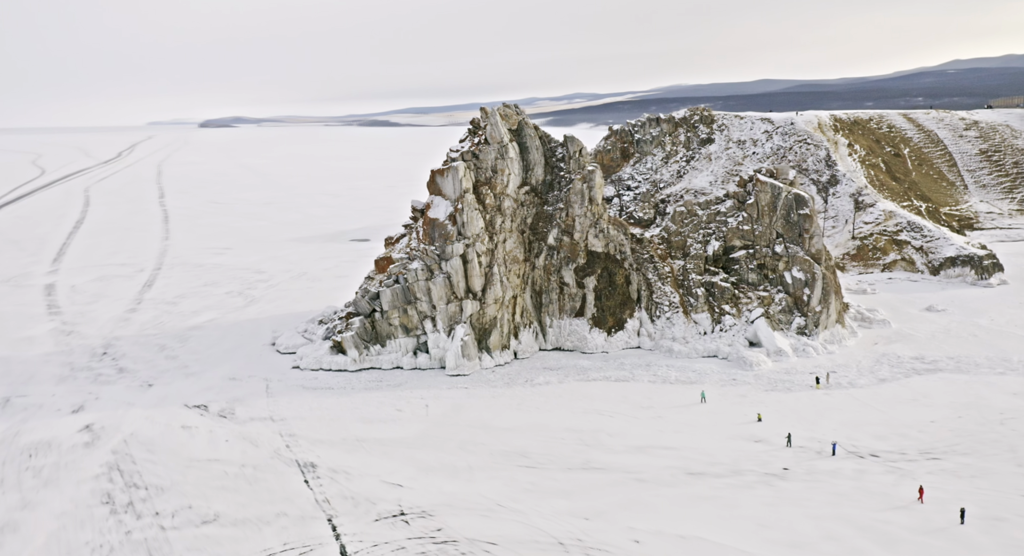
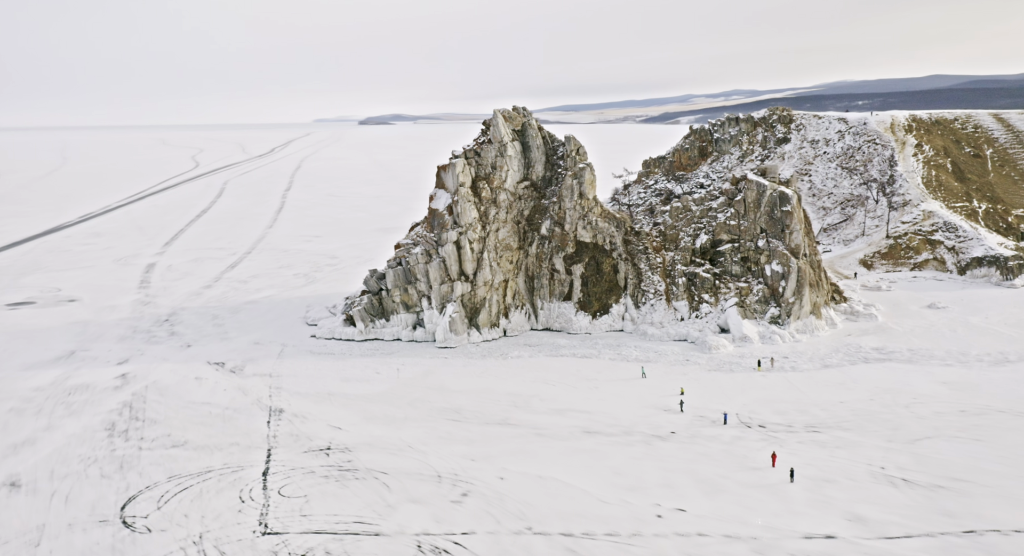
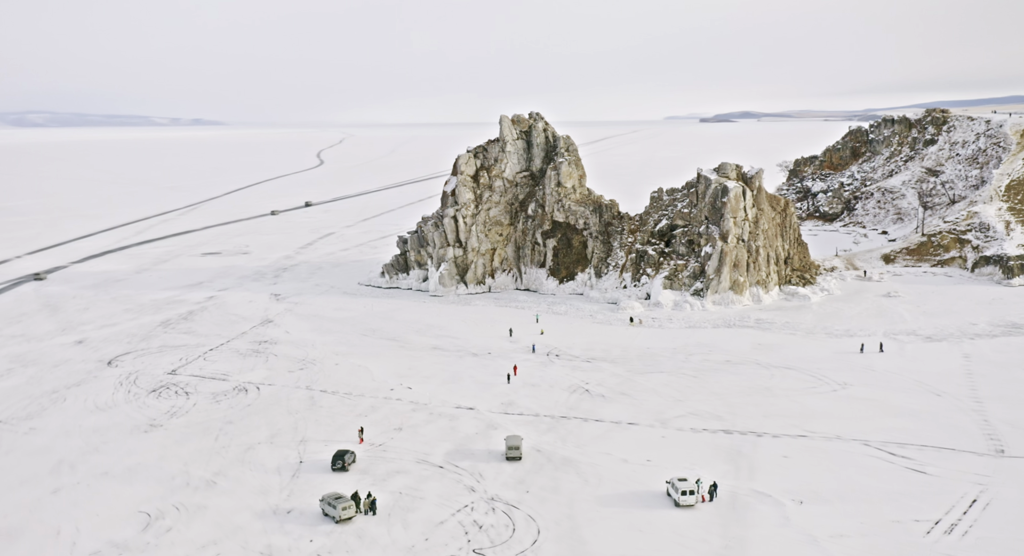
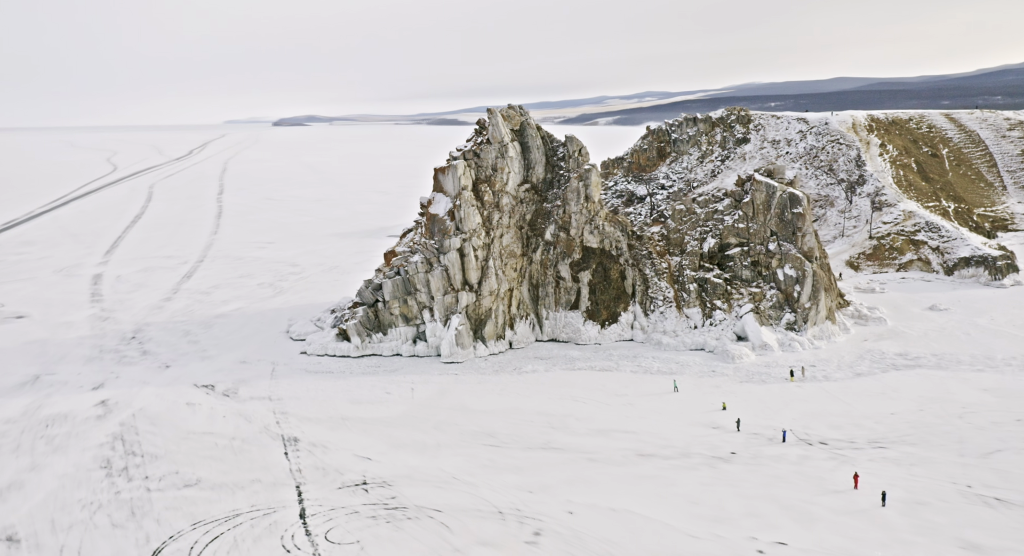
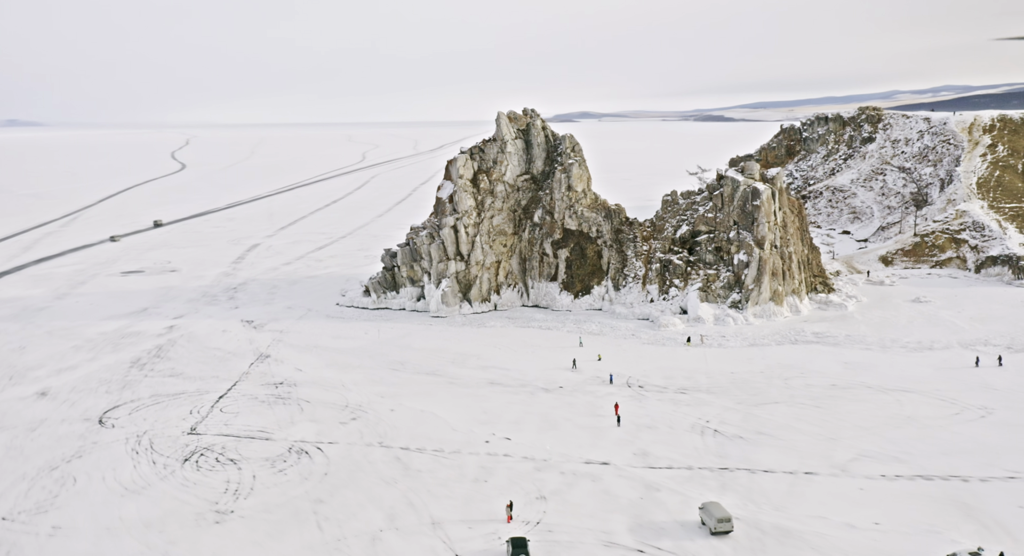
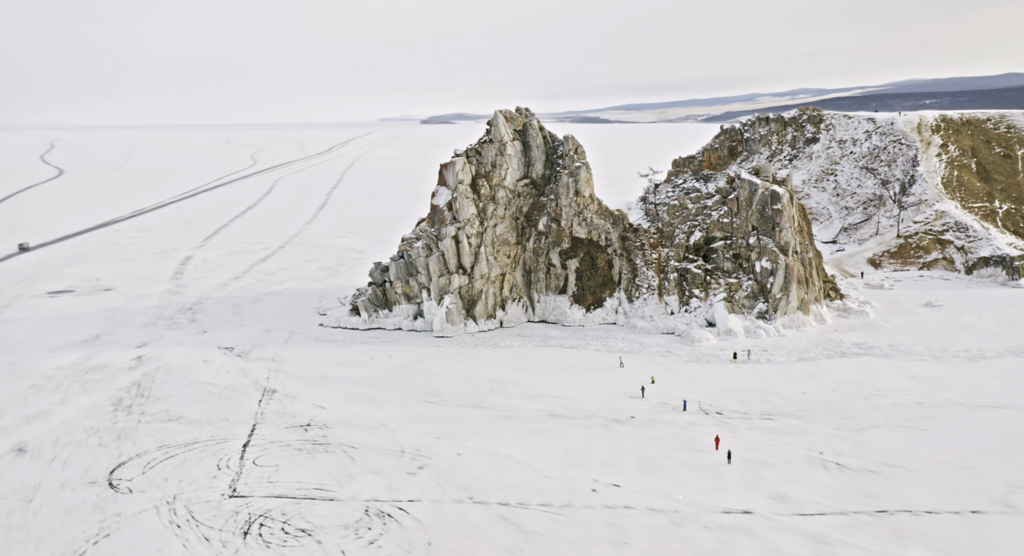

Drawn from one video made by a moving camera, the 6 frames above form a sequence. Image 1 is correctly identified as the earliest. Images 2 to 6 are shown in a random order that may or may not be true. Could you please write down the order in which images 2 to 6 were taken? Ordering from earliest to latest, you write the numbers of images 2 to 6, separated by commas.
4, 2, 6, 5, 3
